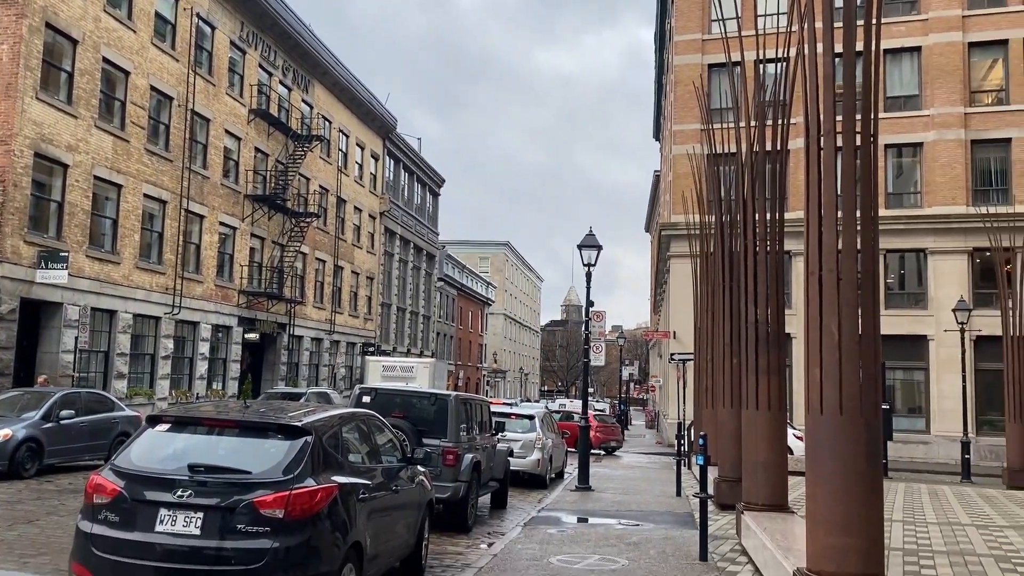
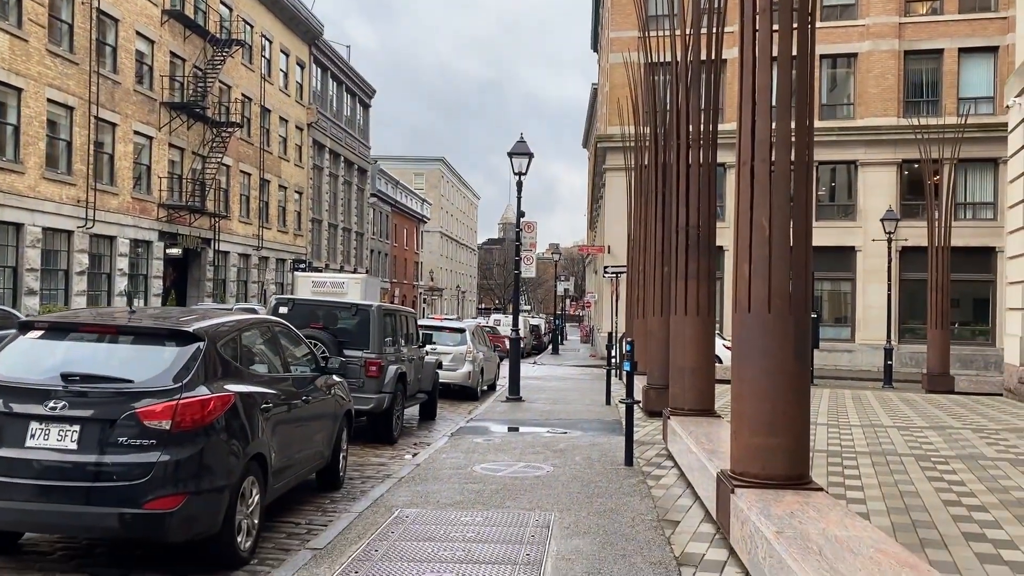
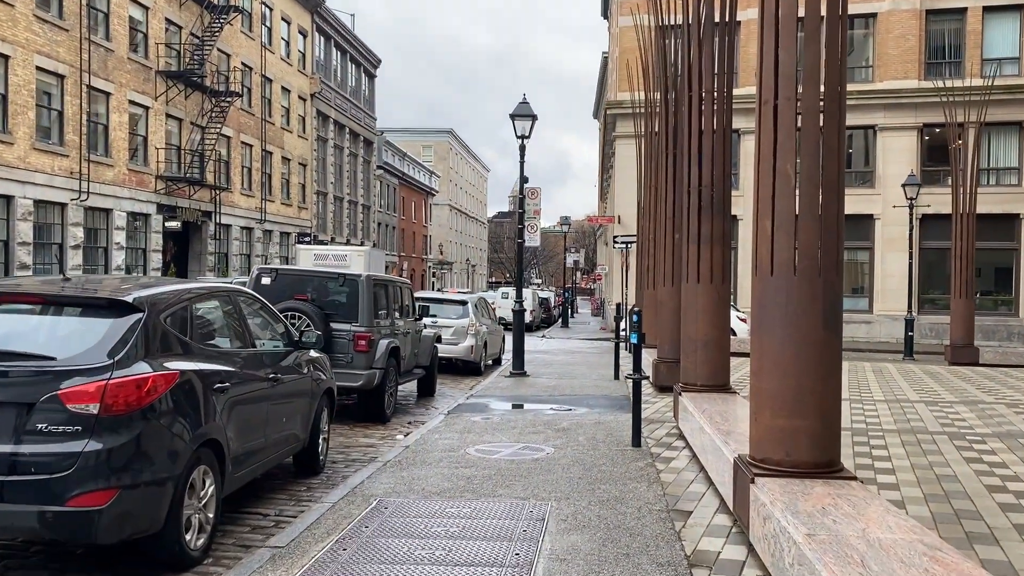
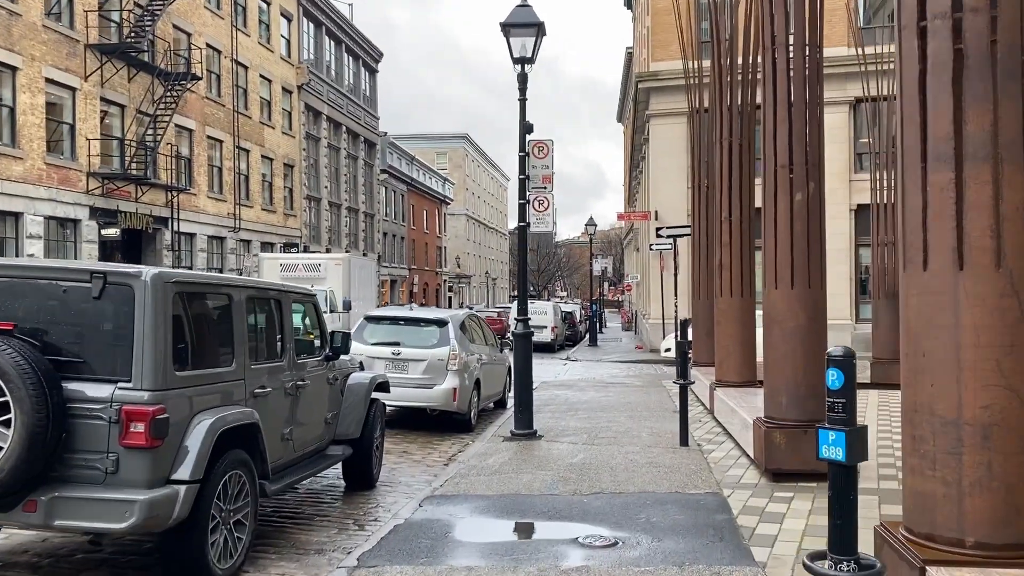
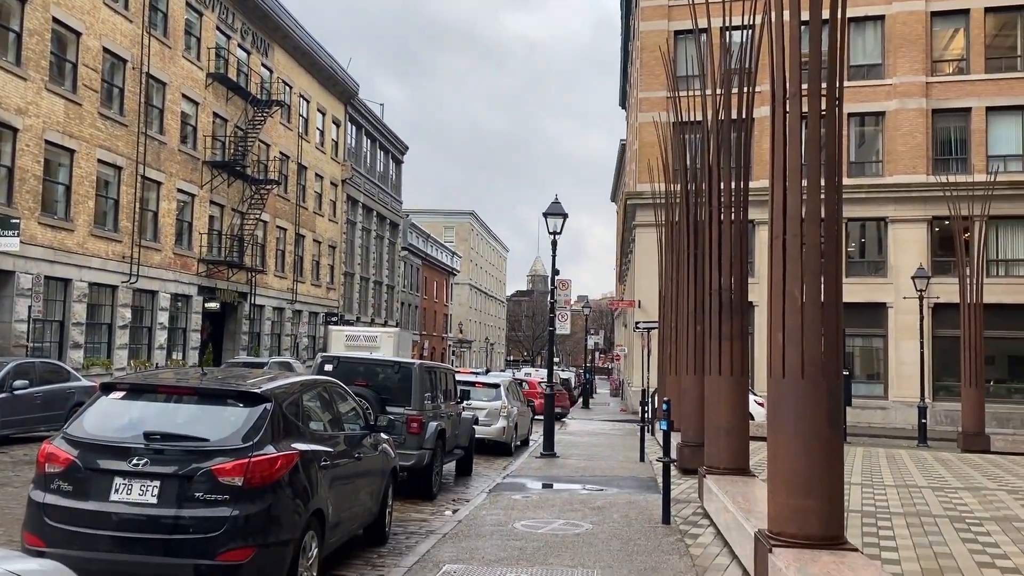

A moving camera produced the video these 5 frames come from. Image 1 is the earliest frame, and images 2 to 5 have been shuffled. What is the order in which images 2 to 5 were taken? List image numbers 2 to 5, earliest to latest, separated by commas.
5, 2, 3, 4
